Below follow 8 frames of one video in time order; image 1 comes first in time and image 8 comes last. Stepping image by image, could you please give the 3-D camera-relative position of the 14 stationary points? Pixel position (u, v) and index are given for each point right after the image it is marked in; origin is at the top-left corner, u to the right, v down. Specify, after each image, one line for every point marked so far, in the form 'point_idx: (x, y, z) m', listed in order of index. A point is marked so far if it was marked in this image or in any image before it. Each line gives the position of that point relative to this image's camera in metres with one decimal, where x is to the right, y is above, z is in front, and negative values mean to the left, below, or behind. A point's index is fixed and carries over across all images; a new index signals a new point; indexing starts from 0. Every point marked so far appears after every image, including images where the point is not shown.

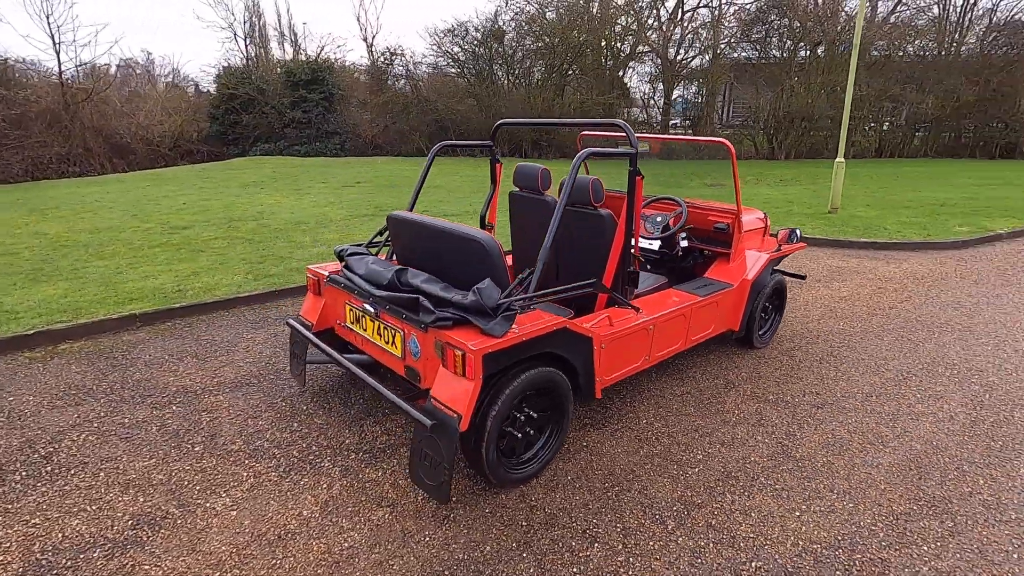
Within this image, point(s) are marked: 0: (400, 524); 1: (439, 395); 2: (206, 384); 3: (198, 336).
0: (-0.5, -1.0, +2.3) m
1: (-0.3, -0.5, +2.3) m
2: (-2.0, -0.6, +3.6) m
3: (-2.5, -0.4, +4.3) m
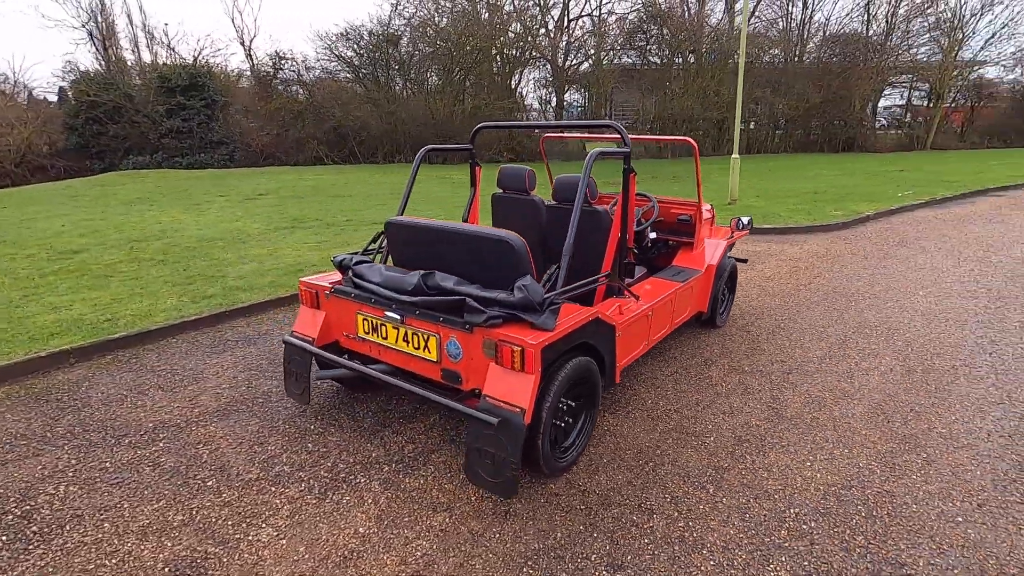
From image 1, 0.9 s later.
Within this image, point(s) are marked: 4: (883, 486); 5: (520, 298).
0: (-0.2, -1.0, +2.3) m
1: (-0.1, -0.5, +2.3) m
2: (-2.0, -0.8, +3.2) m
3: (-2.6, -0.6, +3.9) m
4: (+1.8, -0.9, +2.6) m
5: (0.0, 0.0, +2.4) m
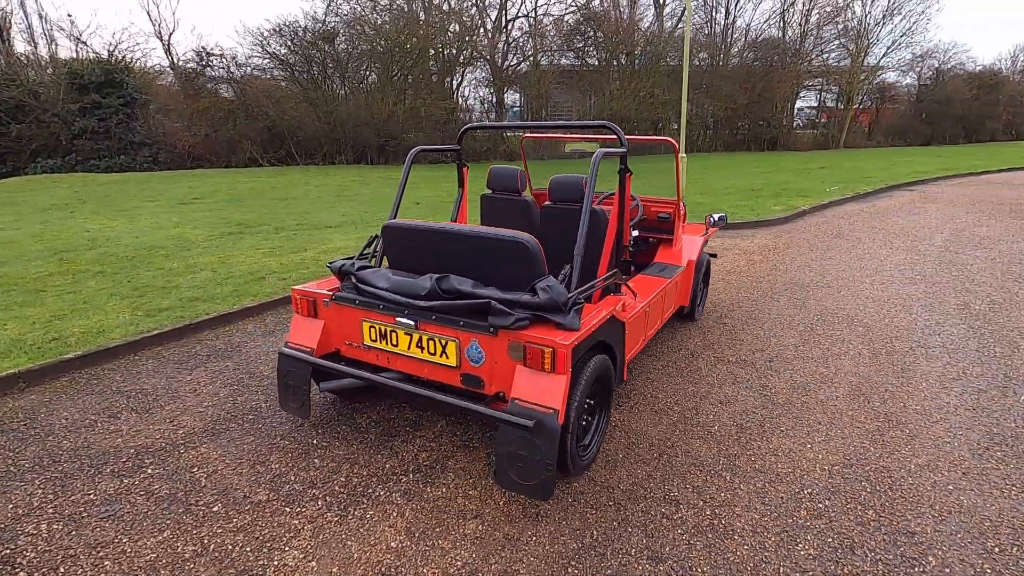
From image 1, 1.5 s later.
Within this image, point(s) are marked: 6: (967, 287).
0: (-0.1, -1.0, +2.3) m
1: (+0.1, -0.5, +2.3) m
2: (-1.9, -0.8, +3.0) m
3: (-2.6, -0.7, +3.6) m
4: (+1.9, -0.9, +2.8) m
5: (+0.1, 0.0, +2.4) m
6: (+4.9, 0.0, +5.8) m
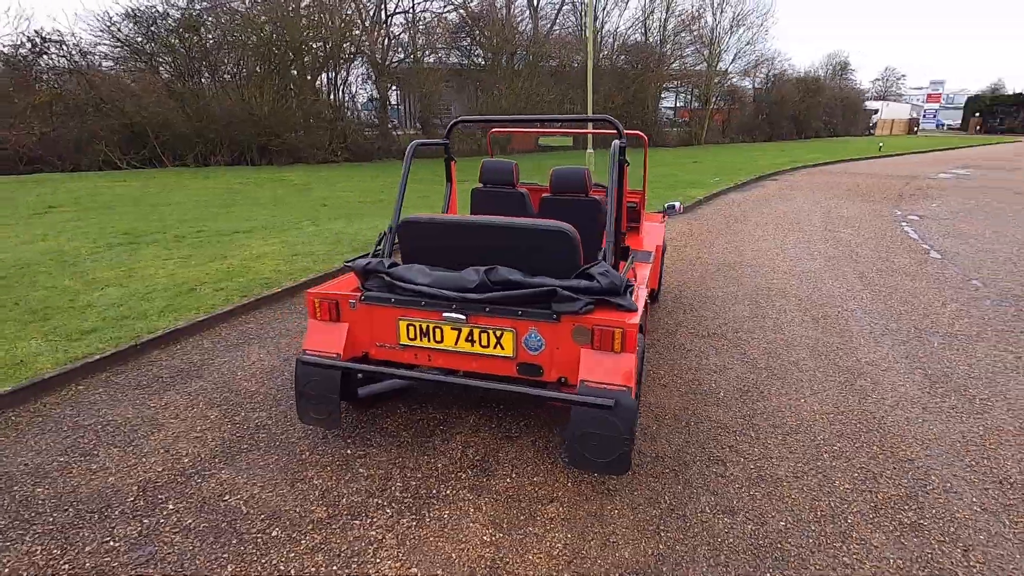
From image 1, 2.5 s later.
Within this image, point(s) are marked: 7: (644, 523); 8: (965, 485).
0: (+0.3, -1.0, +2.4) m
1: (+0.4, -0.4, +2.4) m
2: (-1.7, -0.9, +2.7) m
3: (-2.5, -0.8, +3.1) m
4: (+2.1, -0.7, +3.3) m
5: (+0.4, 0.0, +2.5) m
6: (+4.3, +0.4, +6.8) m
7: (+0.6, -1.0, +2.3) m
8: (+2.2, -0.9, +2.5) m
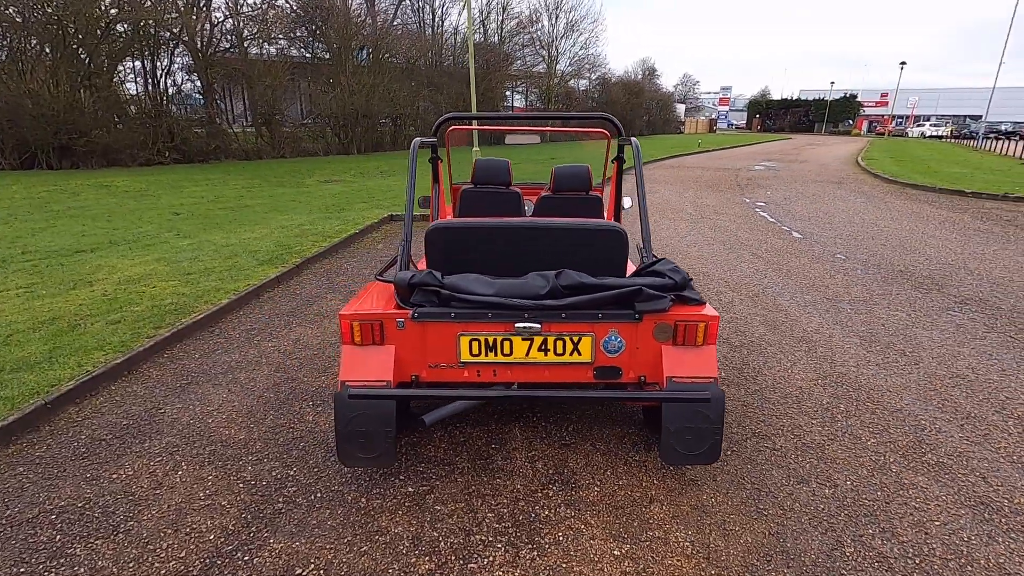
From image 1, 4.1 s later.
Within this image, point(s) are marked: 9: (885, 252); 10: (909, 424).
0: (+0.8, -1.0, +2.4) m
1: (+0.8, -0.4, +2.4) m
2: (-1.2, -1.0, +2.1) m
3: (-2.2, -1.0, +2.3) m
4: (+2.2, -0.6, +3.7) m
5: (+0.8, 0.0, +2.5) m
6: (+3.3, +0.7, +7.7) m
7: (+1.0, -1.0, +2.4) m
8: (+2.5, -0.8, +3.1) m
9: (+4.9, +0.5, +7.1) m
10: (+2.3, -0.8, +3.1) m
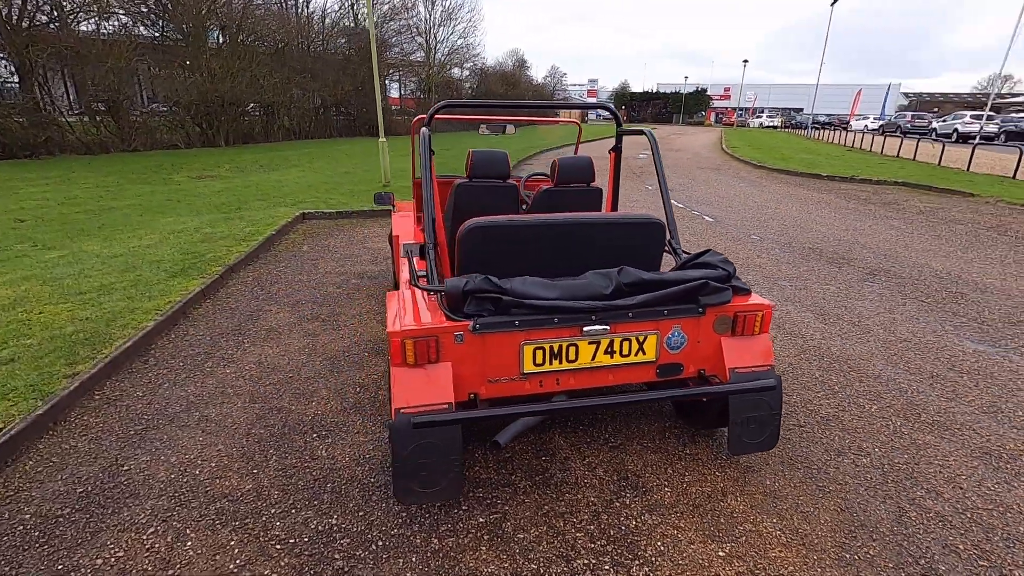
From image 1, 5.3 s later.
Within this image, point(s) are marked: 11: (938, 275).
0: (+1.1, -0.9, +2.4) m
1: (+1.0, -0.3, +2.5) m
2: (-0.8, -1.1, +1.8) m
3: (-1.7, -1.1, +1.7) m
4: (+2.2, -0.4, +4.0) m
5: (+1.0, +0.1, +2.5) m
6: (+2.3, +0.9, +8.1) m
7: (+1.3, -0.9, +2.5) m
8: (+2.6, -0.6, +3.4) m
9: (+4.0, +0.8, +7.8) m
10: (+2.4, -0.6, +3.4) m
11: (+4.6, +0.2, +5.8) m
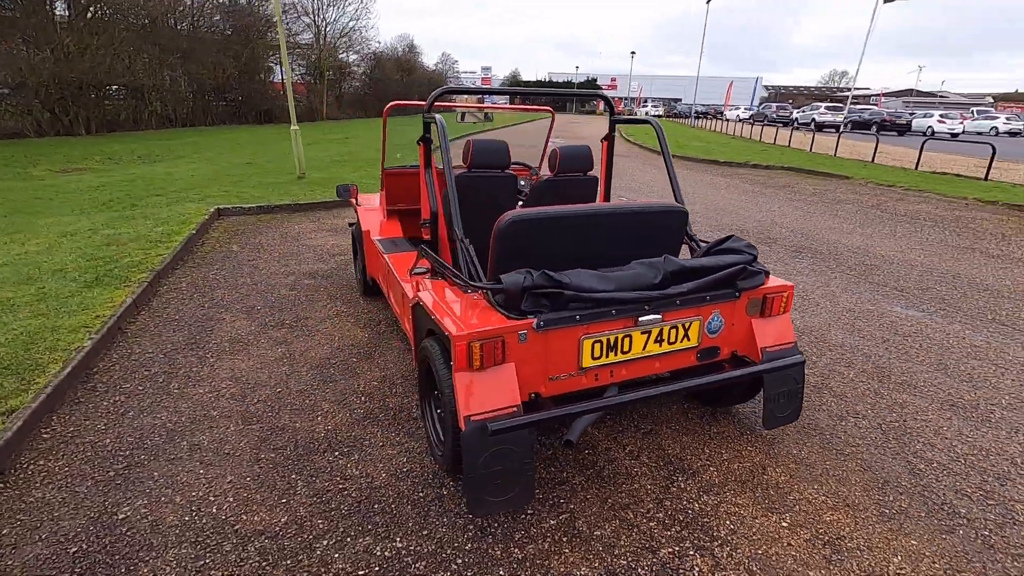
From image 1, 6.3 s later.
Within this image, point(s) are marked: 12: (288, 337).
0: (+1.3, -0.8, +2.6) m
1: (+1.2, -0.3, +2.6) m
2: (-0.4, -1.2, +1.6) m
3: (-1.3, -1.2, +1.4) m
4: (+2.1, -0.2, +4.3) m
5: (+1.2, +0.2, +2.6) m
6: (+1.4, +1.2, +8.4) m
7: (+1.6, -0.8, +2.7) m
8: (+2.6, -0.4, +3.8) m
9: (+3.1, +1.1, +8.4) m
10: (+2.4, -0.5, +3.7) m
11: (+4.1, +0.5, +6.5) m
12: (-1.6, -0.4, +3.8) m
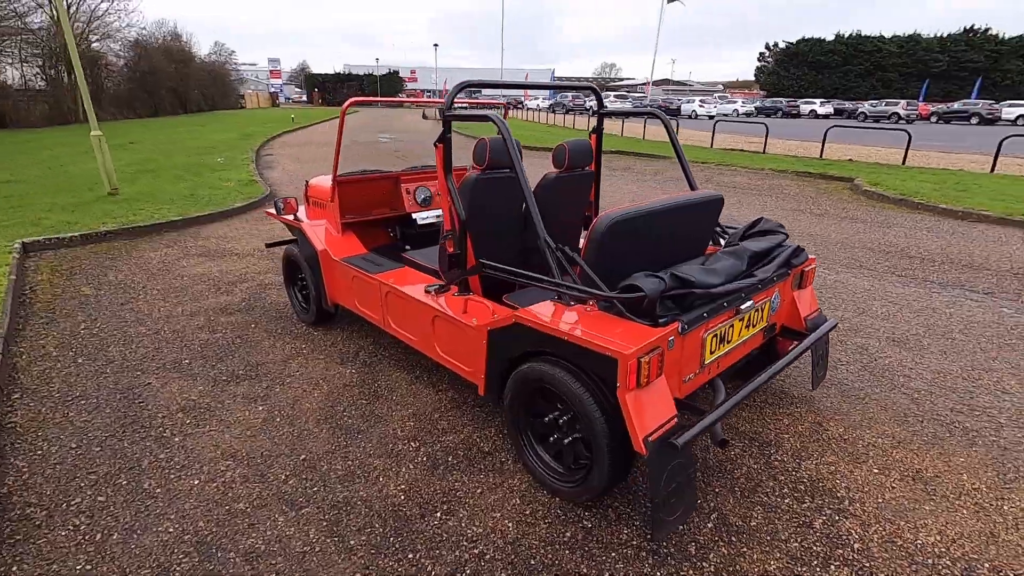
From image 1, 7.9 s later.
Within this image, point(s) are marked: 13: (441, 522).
0: (+1.7, -0.7, +2.9) m
1: (+1.6, -0.1, +2.9) m
2: (+0.5, -1.2, +1.4) m
3: (-0.3, -1.4, +0.9) m
4: (+1.8, 0.0, +4.8) m
5: (+1.4, +0.3, +2.8) m
6: (-0.3, +1.2, +8.3) m
7: (+1.9, -0.6, +3.1) m
8: (+2.5, -0.1, +4.5) m
9: (+1.3, +1.5, +8.9) m
10: (+2.3, -0.2, +4.3) m
11: (+2.9, +0.9, +7.5) m
12: (-1.5, -0.6, +3.1) m
13: (-0.3, -0.9, +2.1) m
